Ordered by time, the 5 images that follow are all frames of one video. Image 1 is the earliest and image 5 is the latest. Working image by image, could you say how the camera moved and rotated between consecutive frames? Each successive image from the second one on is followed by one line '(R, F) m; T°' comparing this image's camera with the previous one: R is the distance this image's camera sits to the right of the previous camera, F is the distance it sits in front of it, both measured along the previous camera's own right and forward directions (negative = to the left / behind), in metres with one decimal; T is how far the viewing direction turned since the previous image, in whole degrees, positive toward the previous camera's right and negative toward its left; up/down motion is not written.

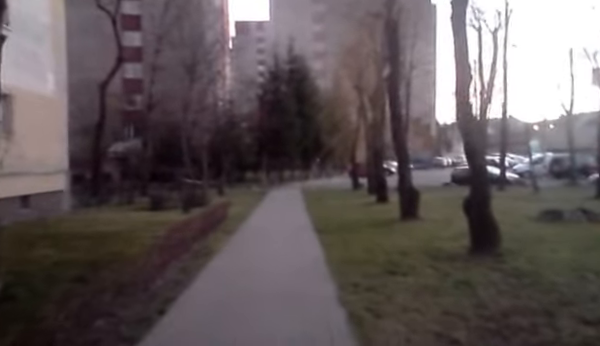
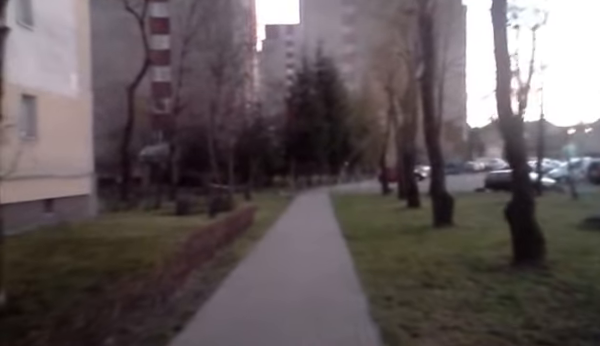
(0.0, +1.0) m; -3°
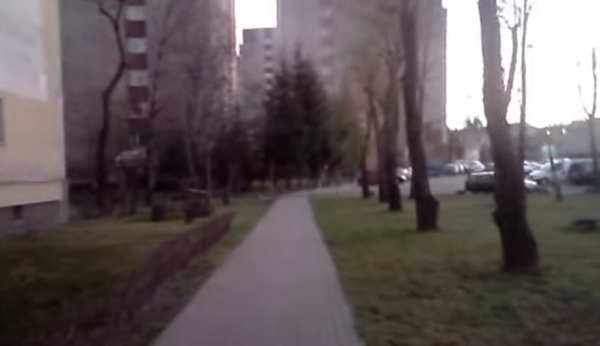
(0.0, +1.0) m; +2°
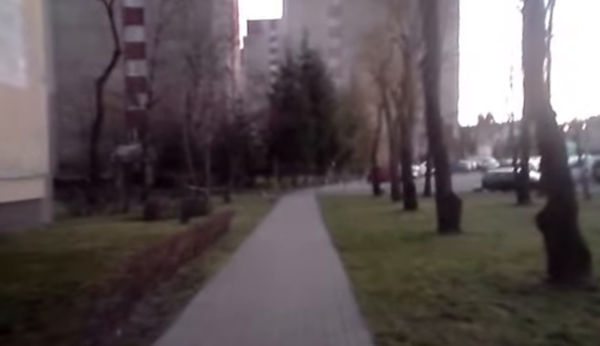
(0.0, +2.5) m; -1°
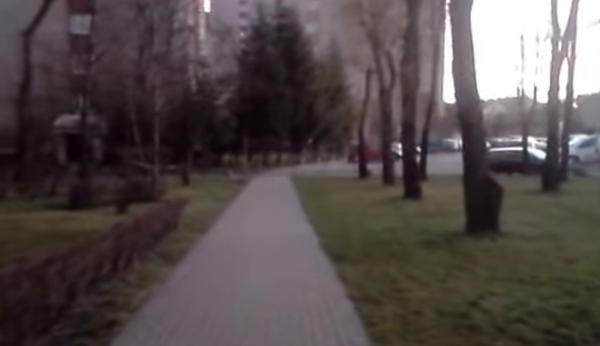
(-0.2, +6.3) m; +3°
